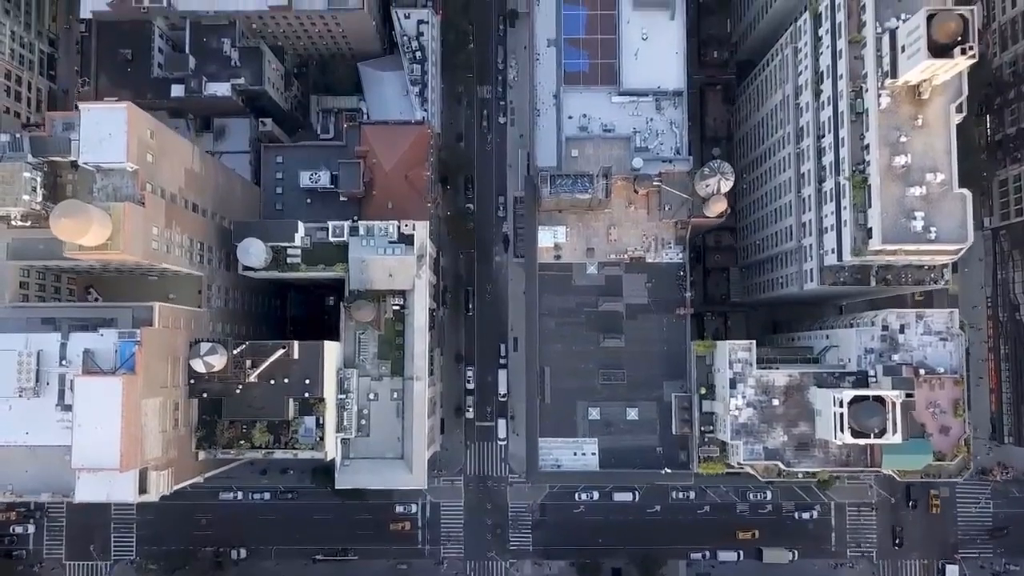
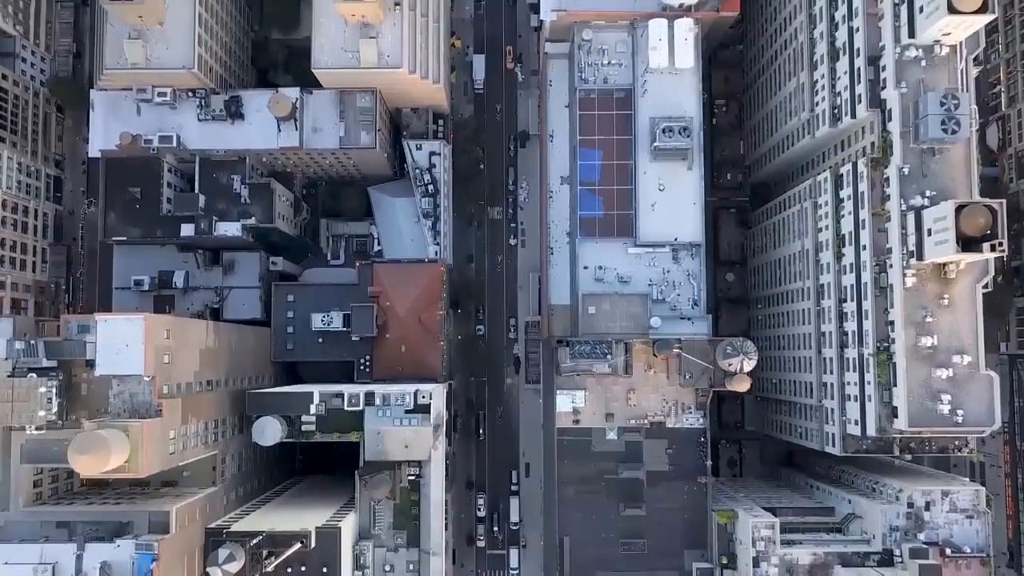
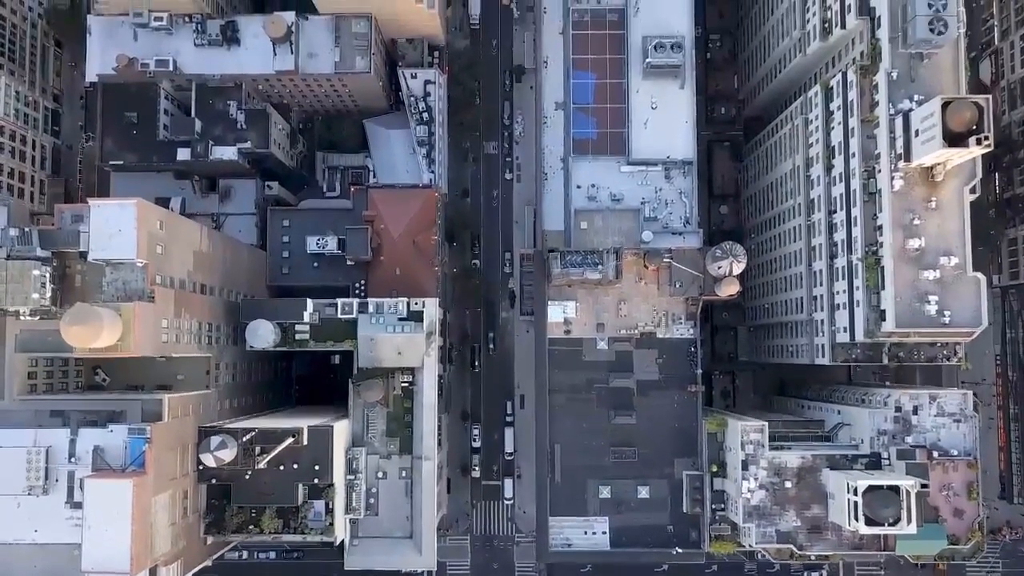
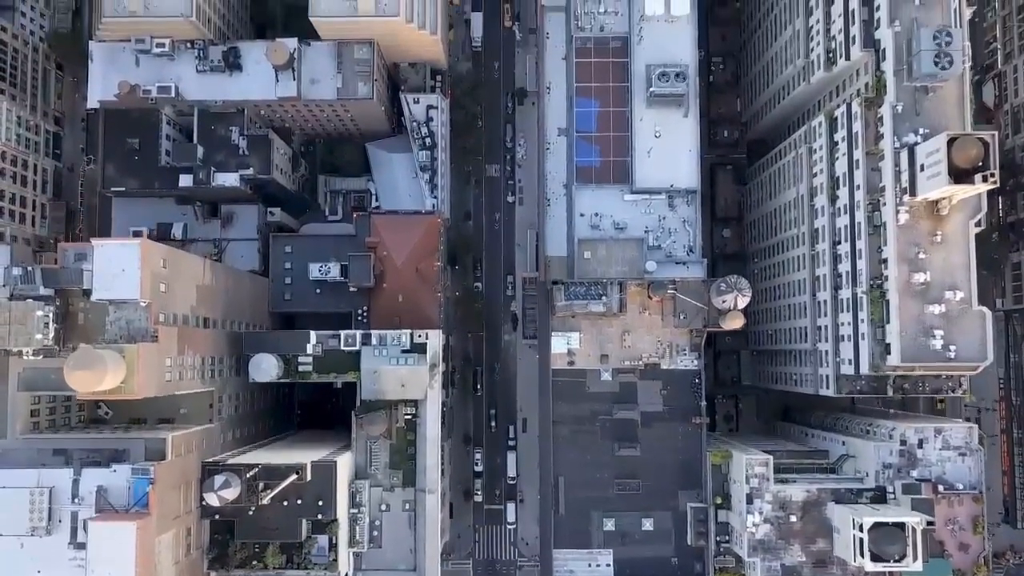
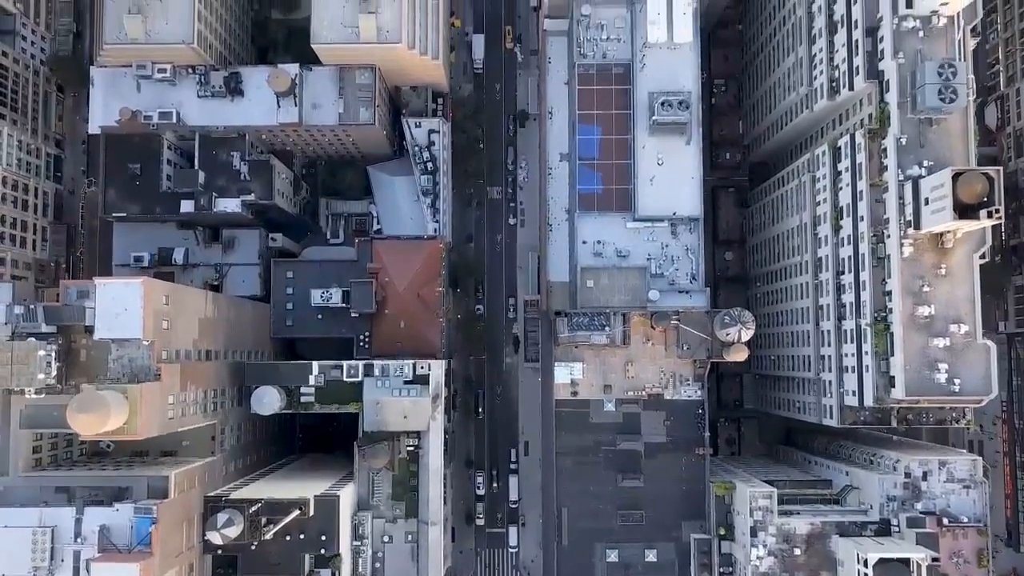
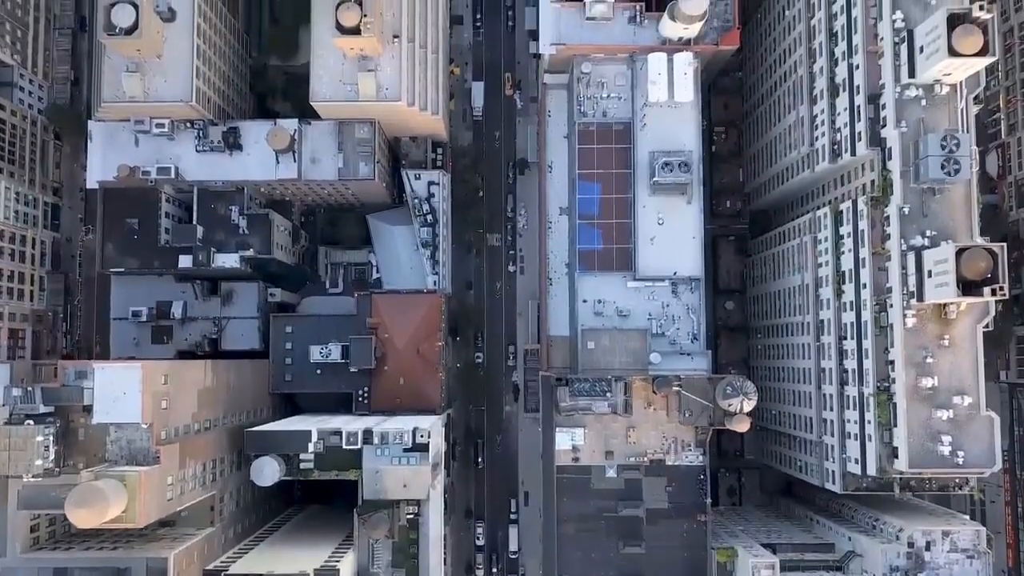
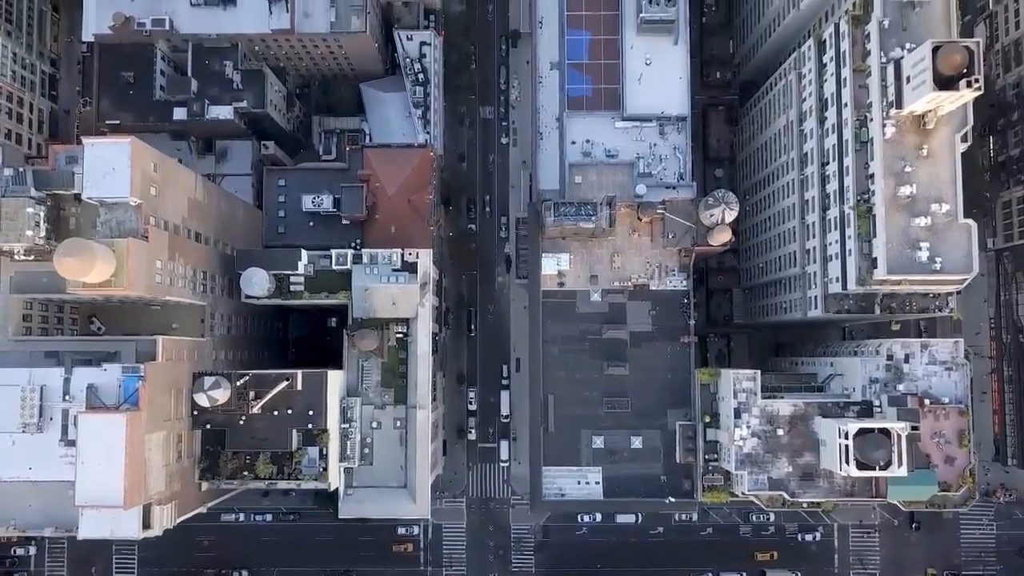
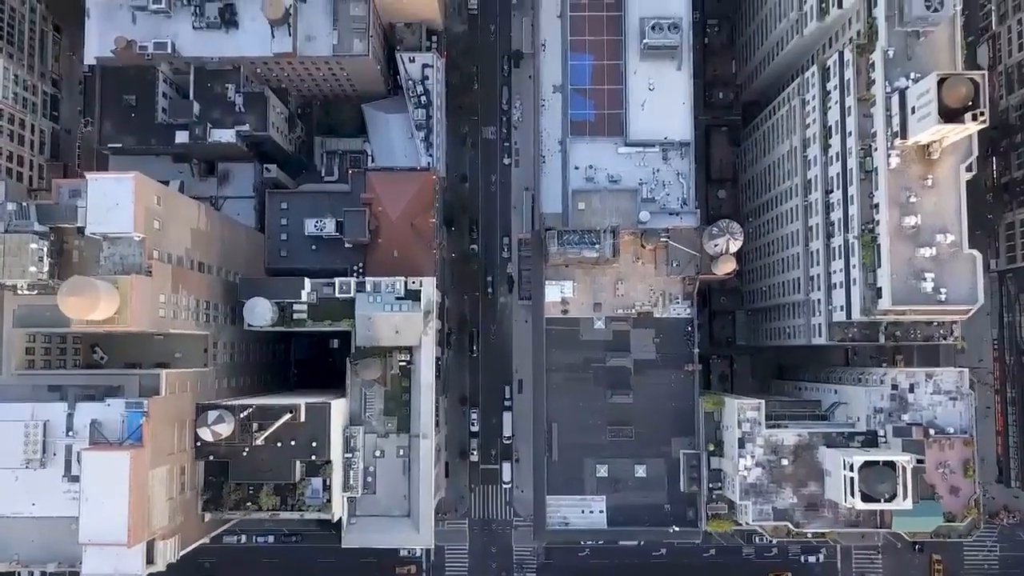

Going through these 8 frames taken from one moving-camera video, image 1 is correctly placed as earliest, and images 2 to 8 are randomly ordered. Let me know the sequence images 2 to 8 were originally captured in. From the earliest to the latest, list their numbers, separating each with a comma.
7, 8, 3, 4, 5, 2, 6
